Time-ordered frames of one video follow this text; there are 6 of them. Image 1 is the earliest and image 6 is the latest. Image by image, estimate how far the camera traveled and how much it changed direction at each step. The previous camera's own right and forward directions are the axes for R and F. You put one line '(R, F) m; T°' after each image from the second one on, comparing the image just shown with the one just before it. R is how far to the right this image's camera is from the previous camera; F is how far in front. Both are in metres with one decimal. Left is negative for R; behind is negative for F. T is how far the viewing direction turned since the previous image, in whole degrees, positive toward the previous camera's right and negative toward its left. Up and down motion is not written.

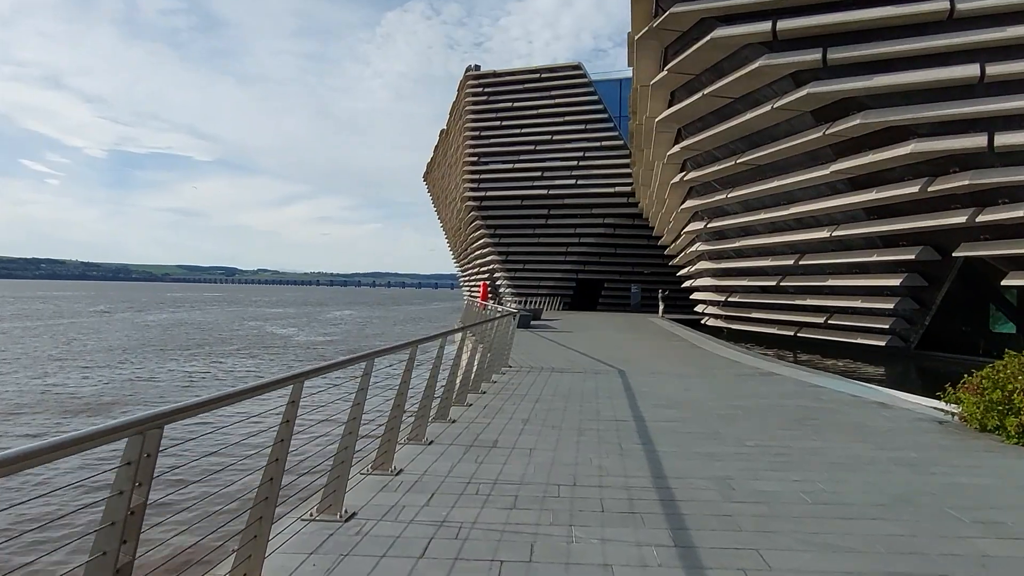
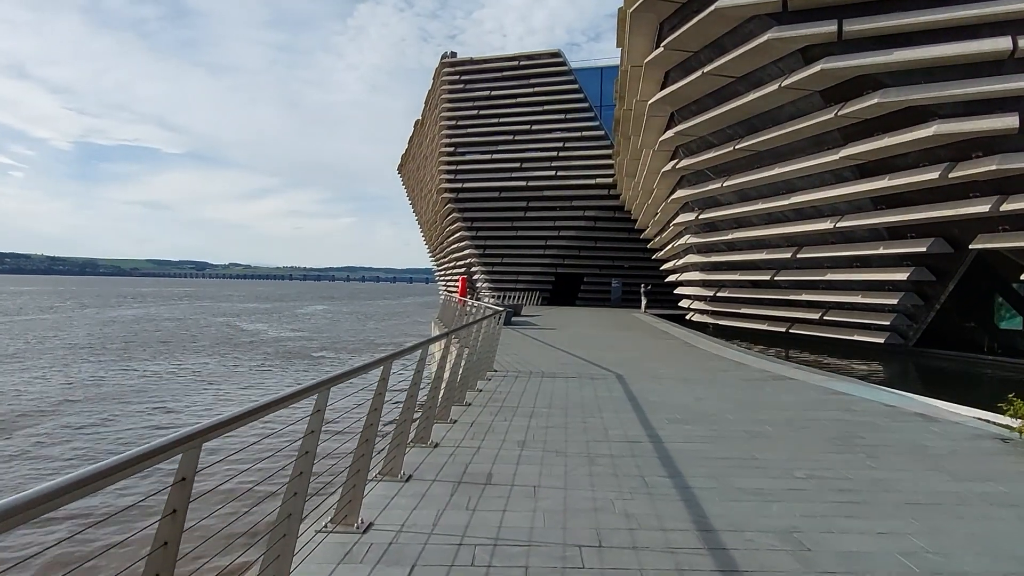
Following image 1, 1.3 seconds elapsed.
(-0.1, +1.0) m; +2°
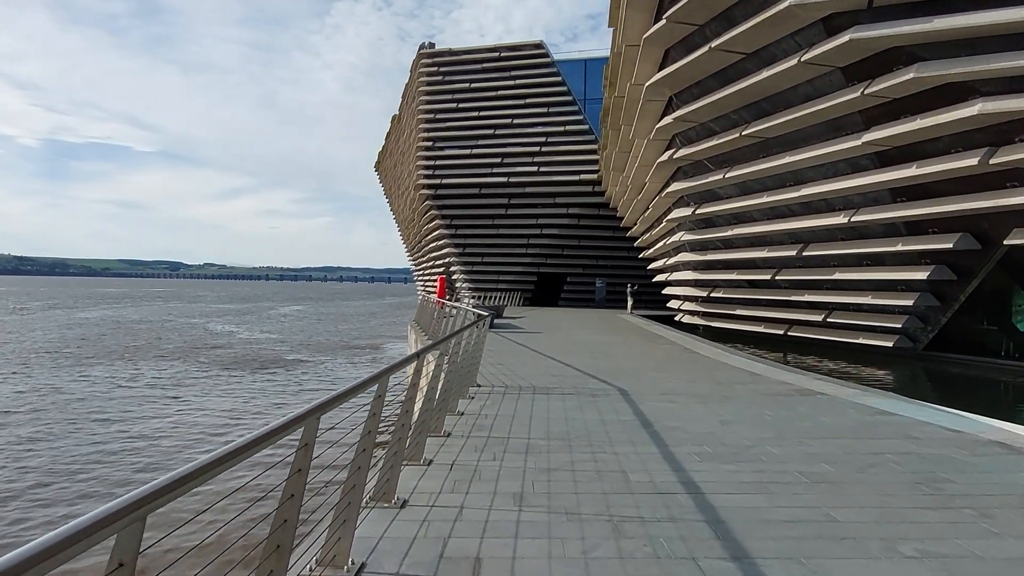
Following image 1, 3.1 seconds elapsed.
(-0.1, +1.3) m; +2°
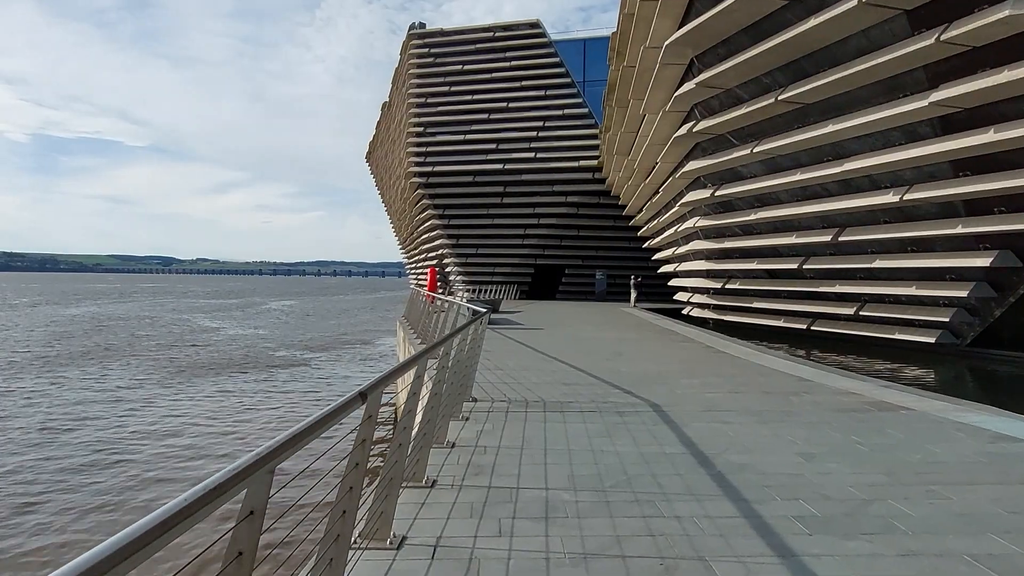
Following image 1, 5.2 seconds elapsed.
(-0.1, +1.6) m; 0°
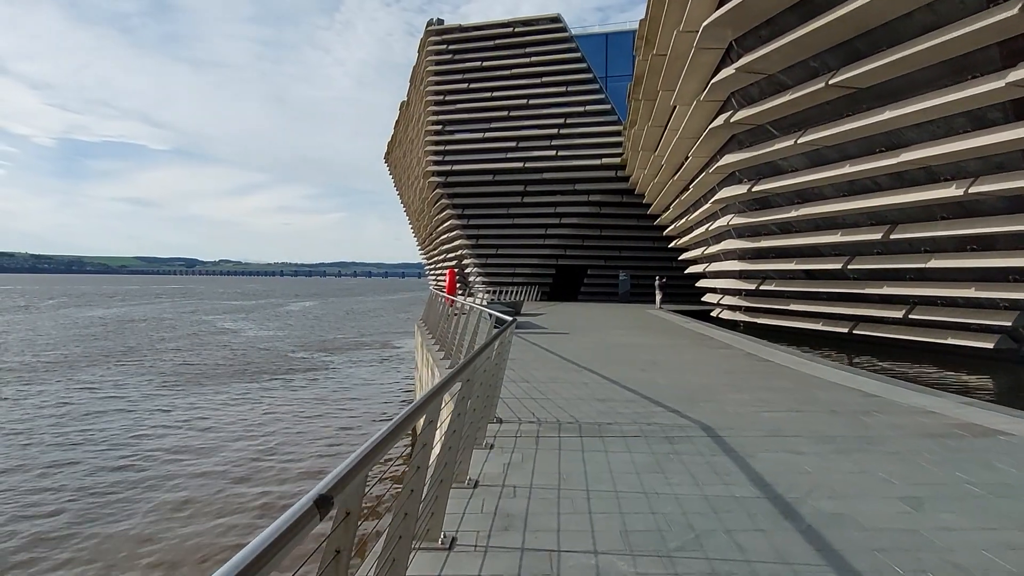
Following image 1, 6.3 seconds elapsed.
(-0.1, +0.8) m; -1°
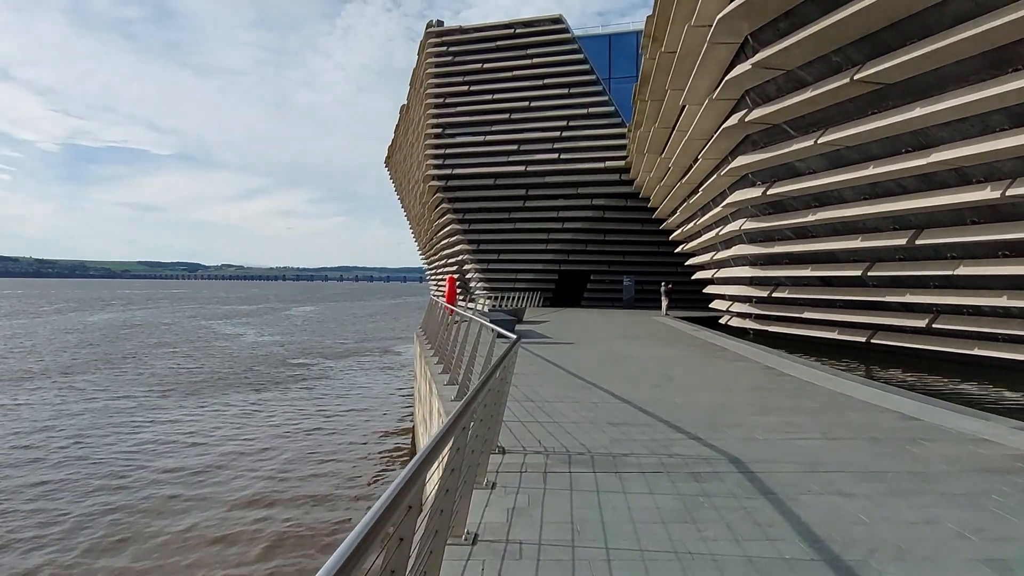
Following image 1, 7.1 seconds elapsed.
(0.0, +0.6) m; 0°
